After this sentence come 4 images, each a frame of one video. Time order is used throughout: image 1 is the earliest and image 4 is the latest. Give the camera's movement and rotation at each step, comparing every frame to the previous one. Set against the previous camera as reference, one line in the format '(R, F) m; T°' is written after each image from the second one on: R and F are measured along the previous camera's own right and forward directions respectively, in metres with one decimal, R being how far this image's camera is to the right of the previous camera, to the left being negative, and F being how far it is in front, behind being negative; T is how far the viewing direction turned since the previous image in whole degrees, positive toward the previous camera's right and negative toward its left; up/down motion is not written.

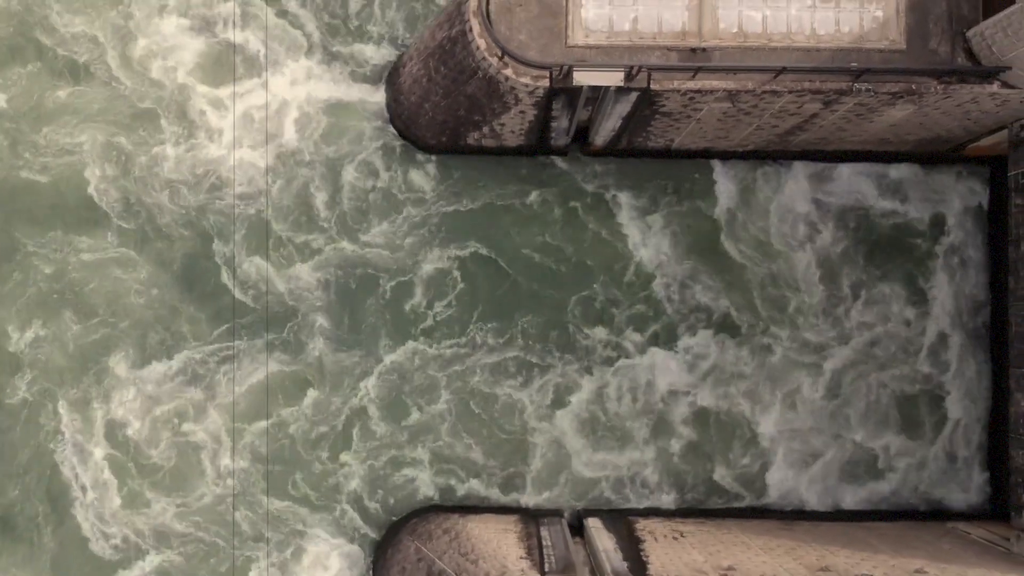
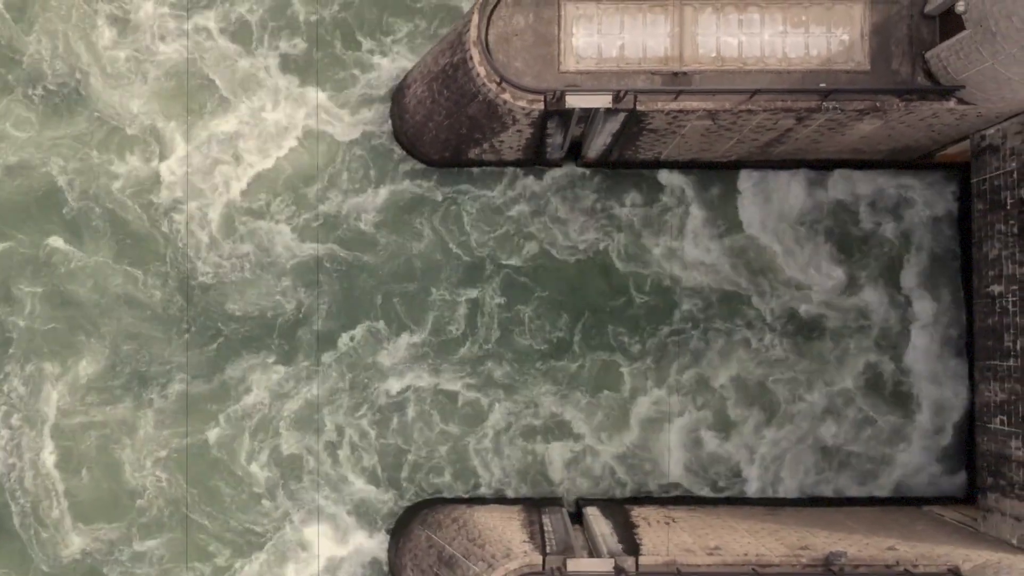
(0.0, -2.0) m; 0°
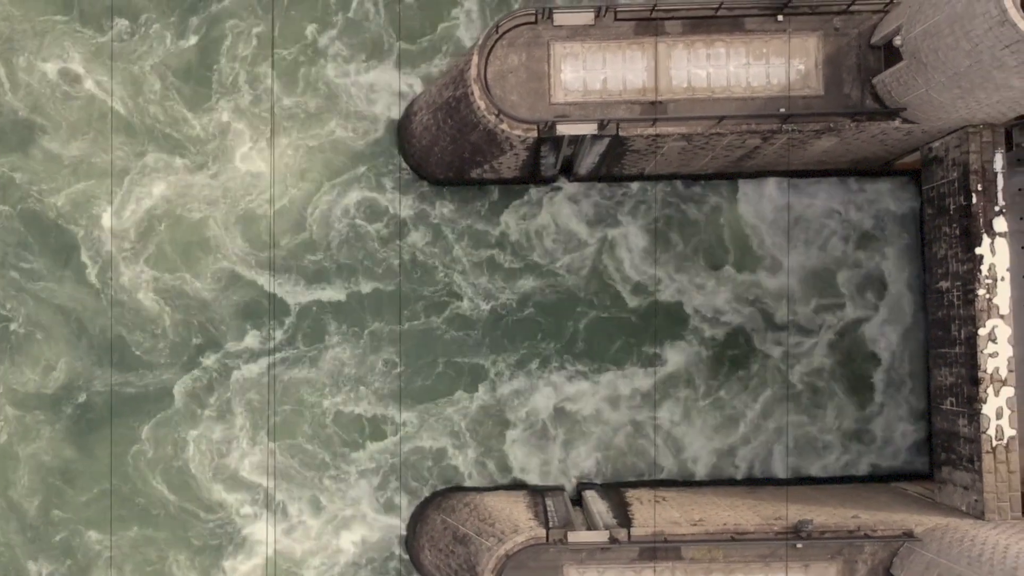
(-0.1, -3.2) m; 0°
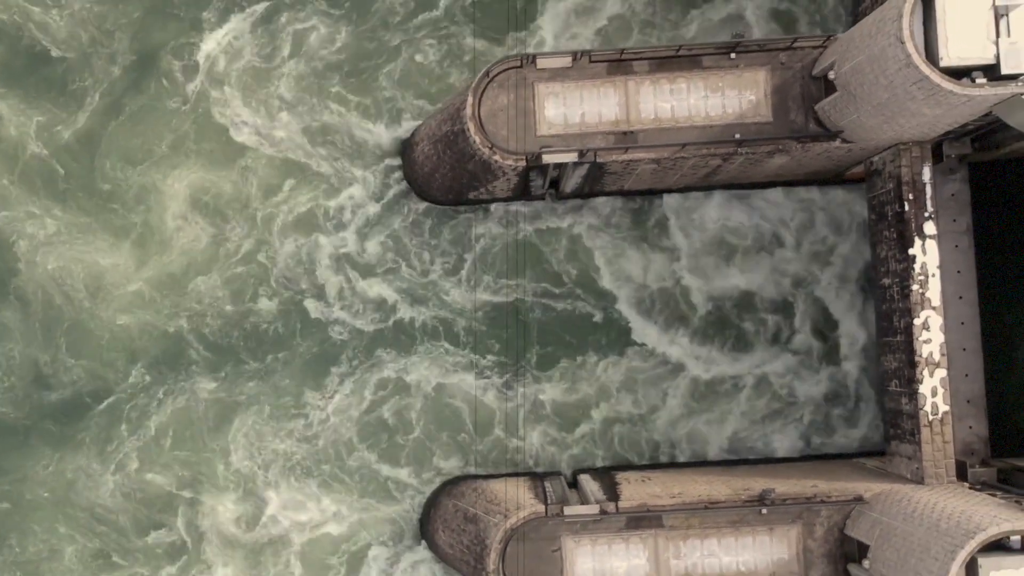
(0.0, -4.1) m; 0°
